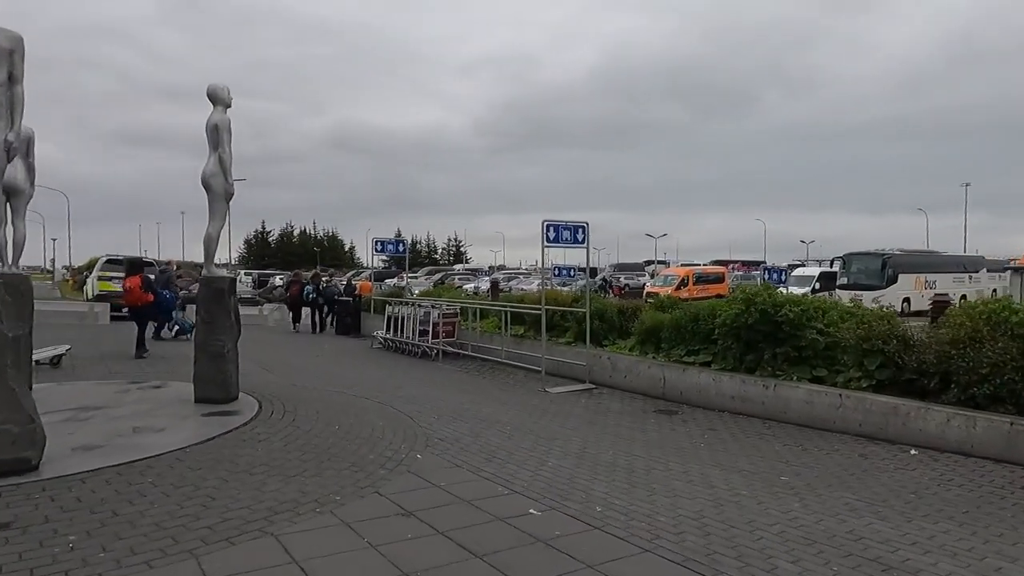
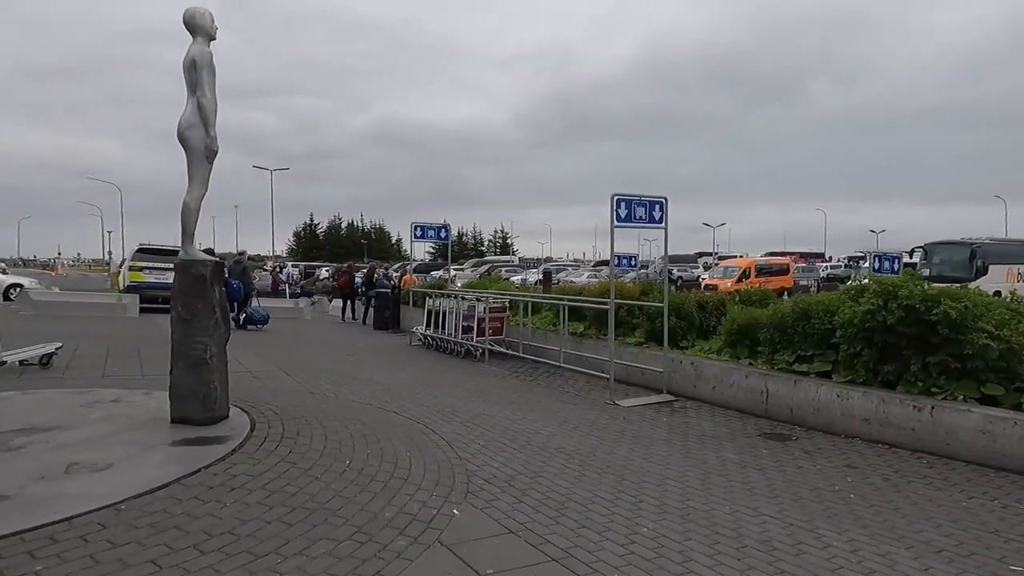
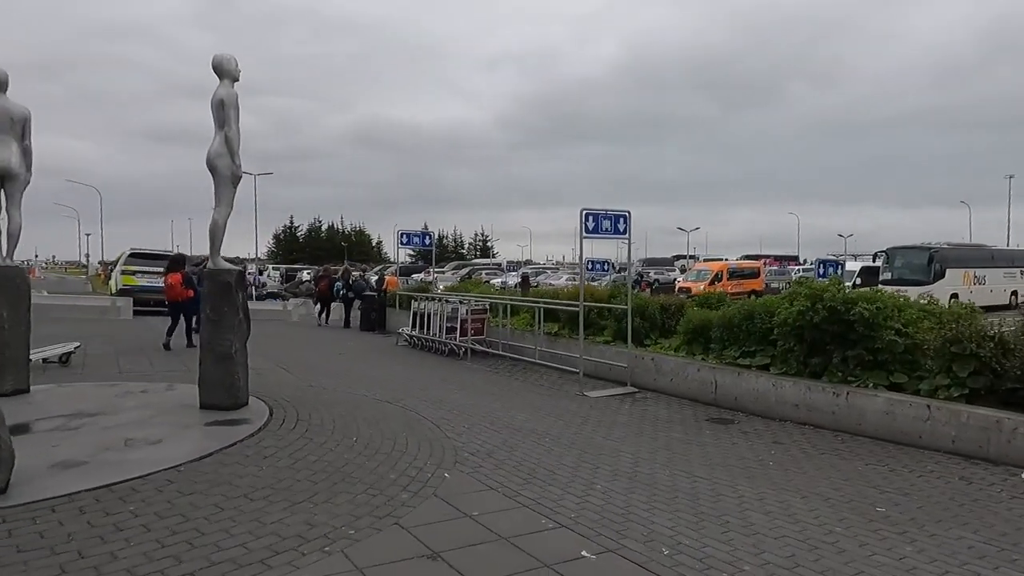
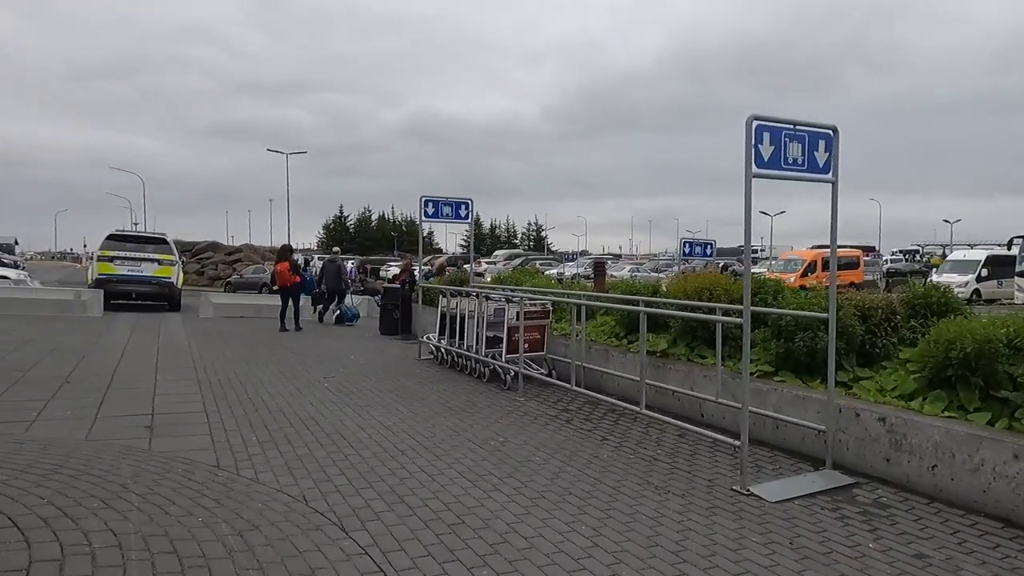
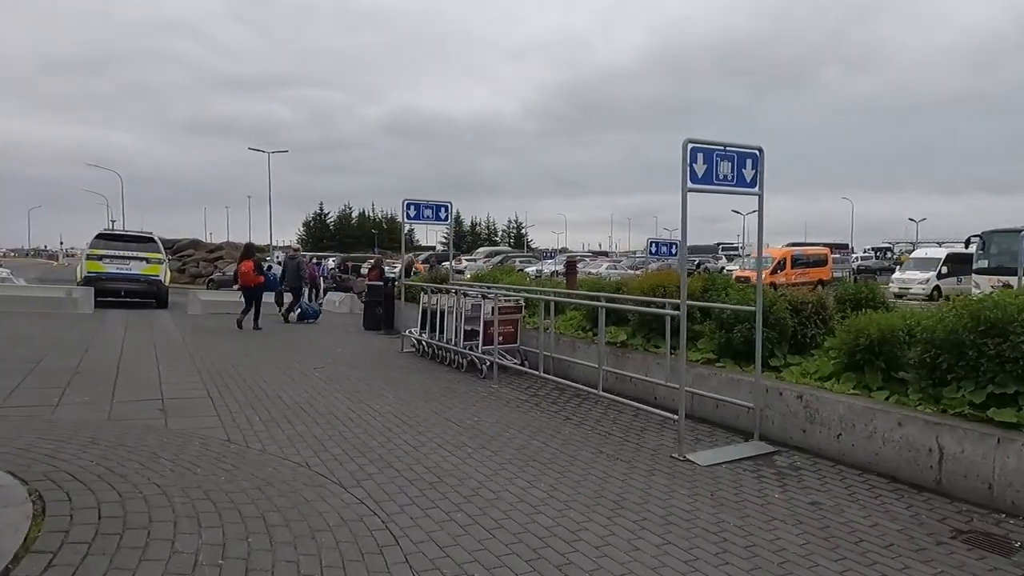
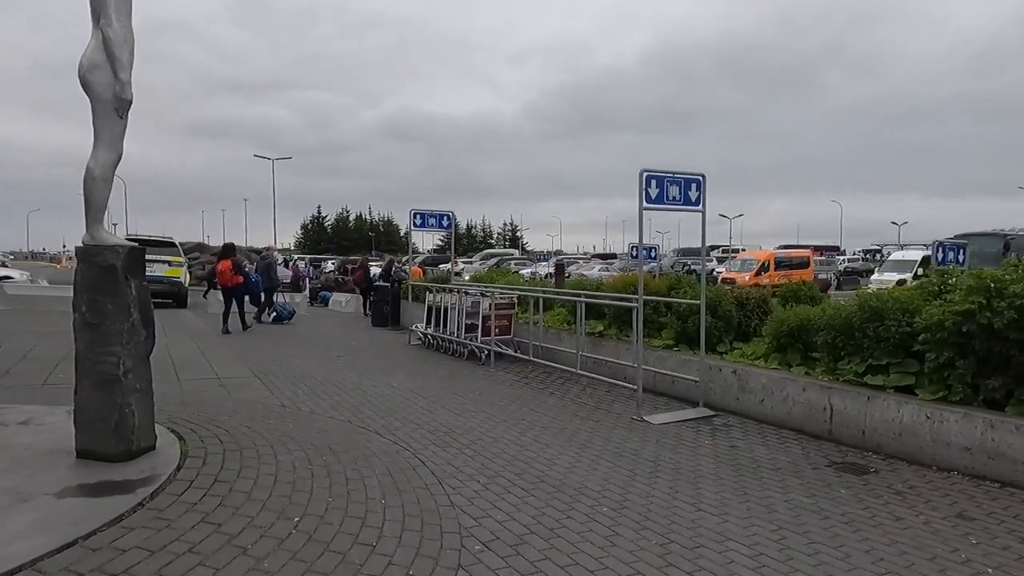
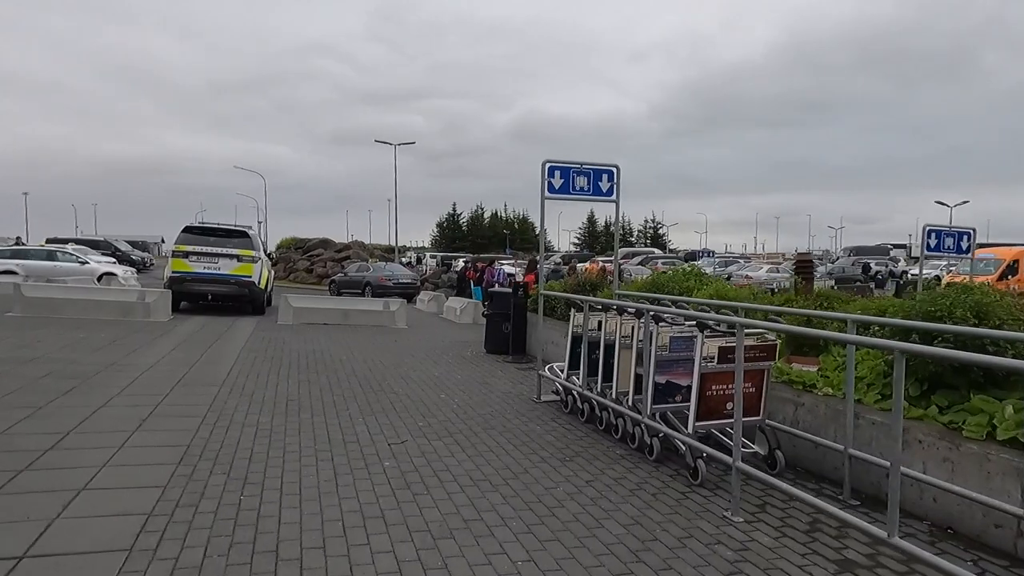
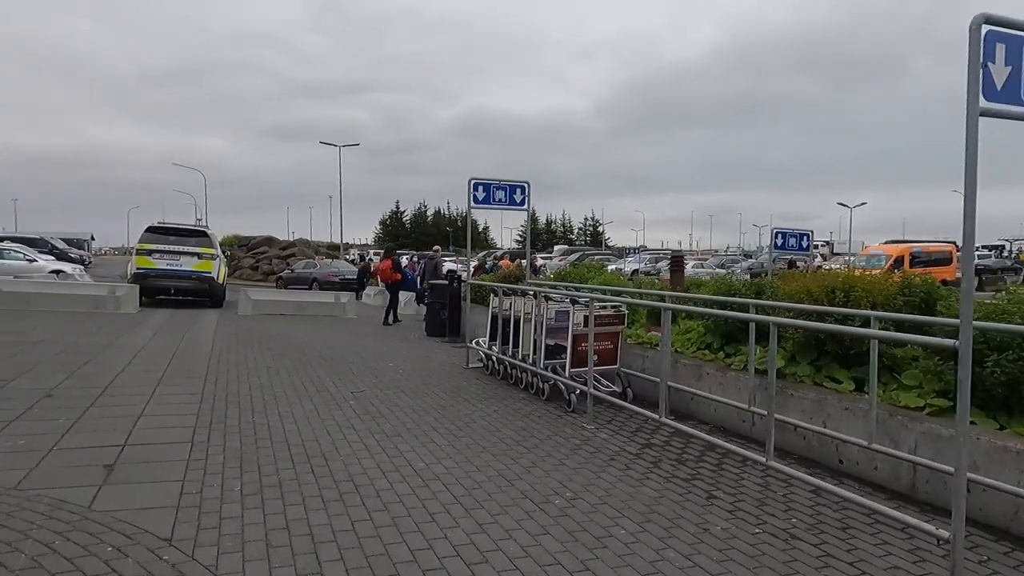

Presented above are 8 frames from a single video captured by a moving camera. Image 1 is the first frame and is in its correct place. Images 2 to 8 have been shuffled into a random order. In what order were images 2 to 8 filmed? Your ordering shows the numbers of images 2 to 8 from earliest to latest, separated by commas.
3, 2, 6, 5, 4, 8, 7
